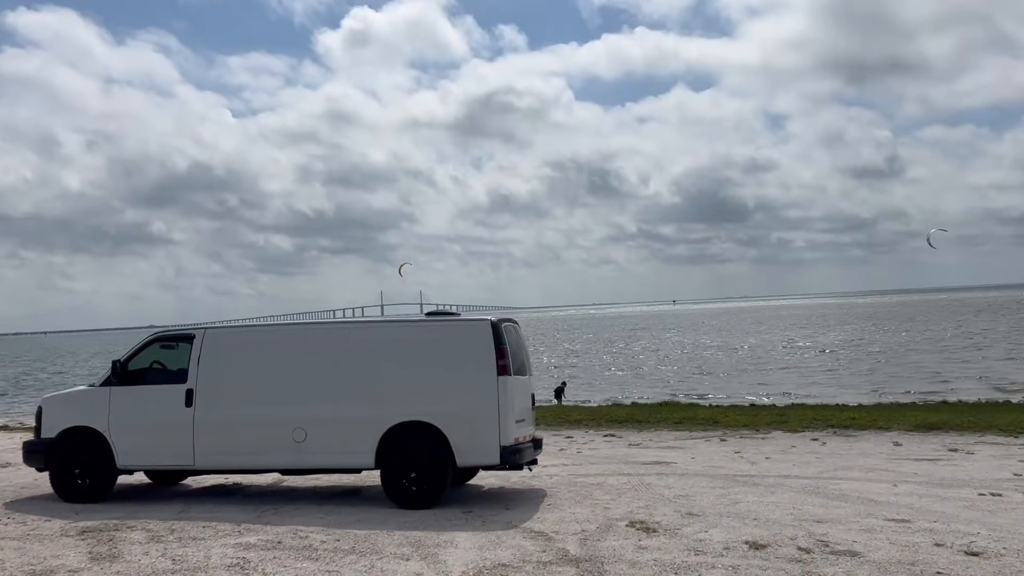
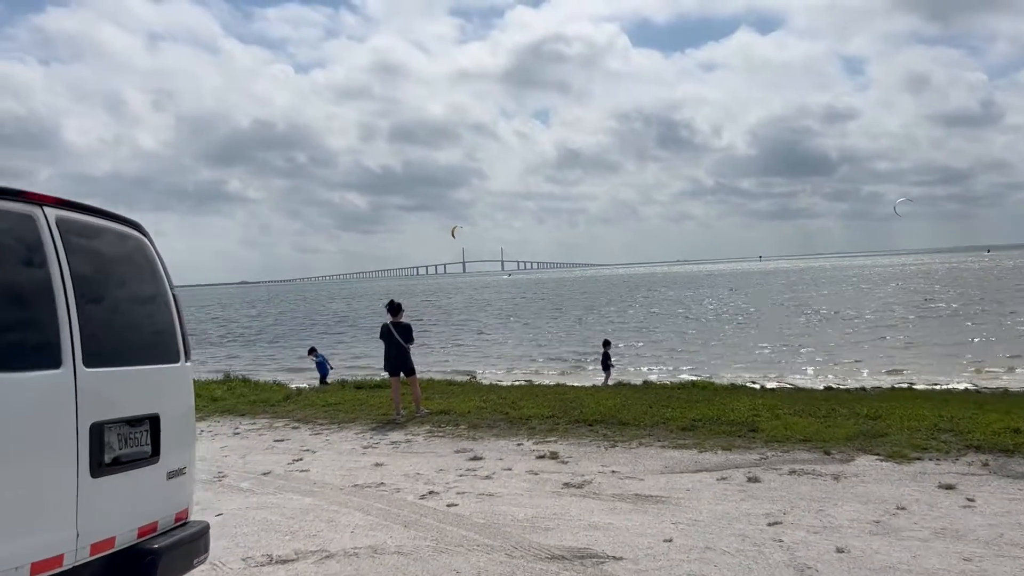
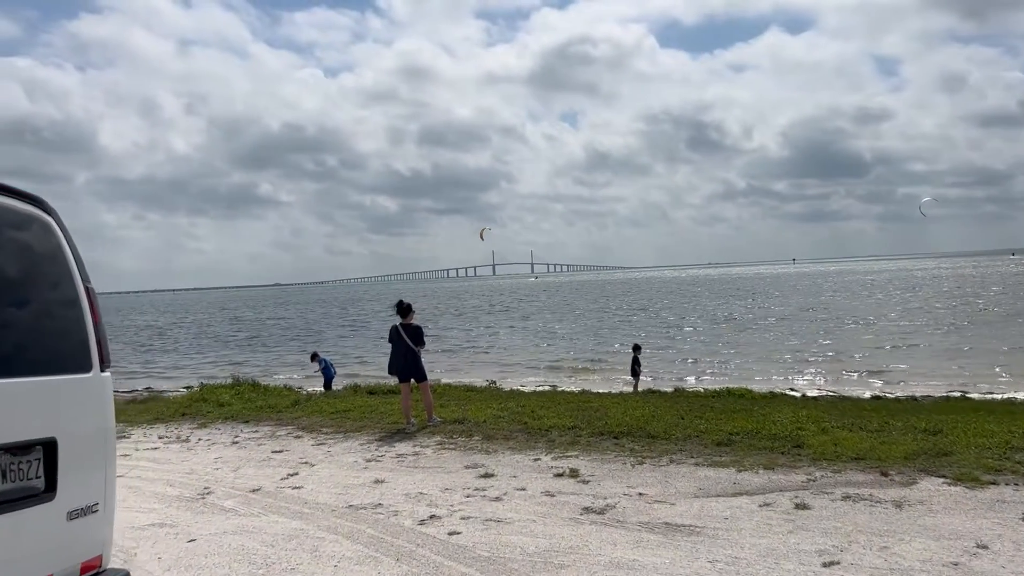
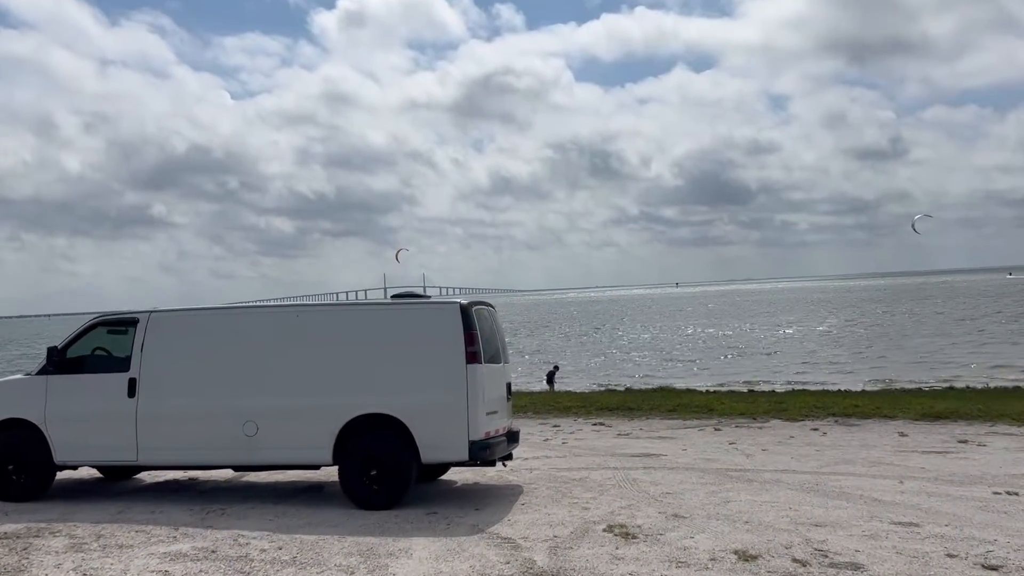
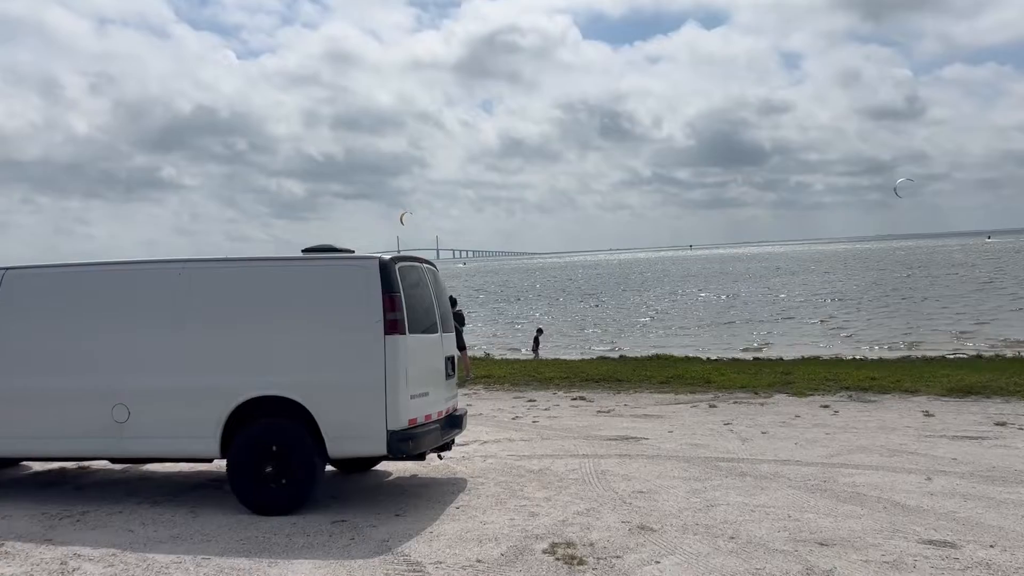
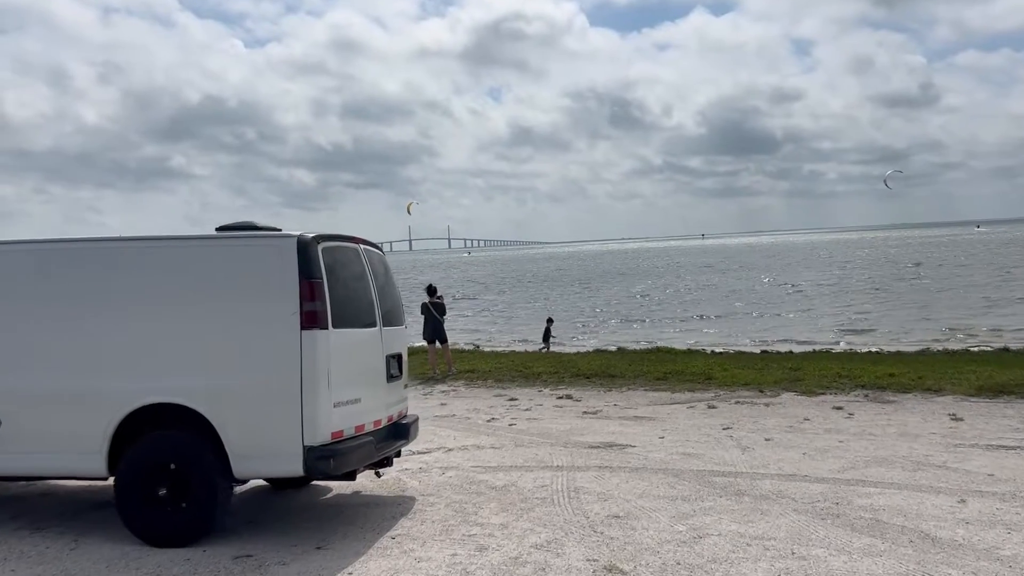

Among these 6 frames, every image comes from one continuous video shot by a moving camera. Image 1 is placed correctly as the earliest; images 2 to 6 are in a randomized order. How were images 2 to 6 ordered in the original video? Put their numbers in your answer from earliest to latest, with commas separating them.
4, 5, 6, 2, 3
